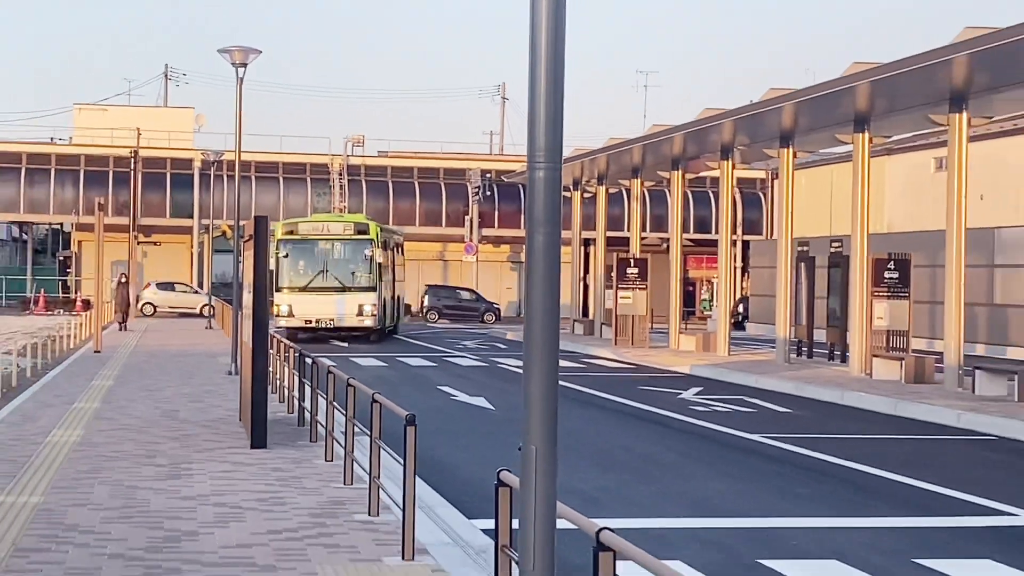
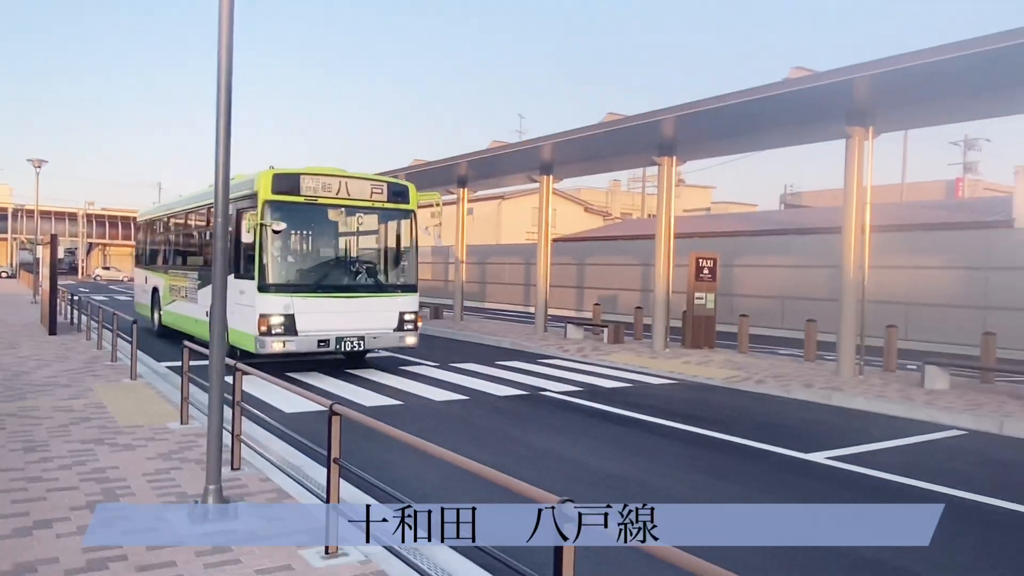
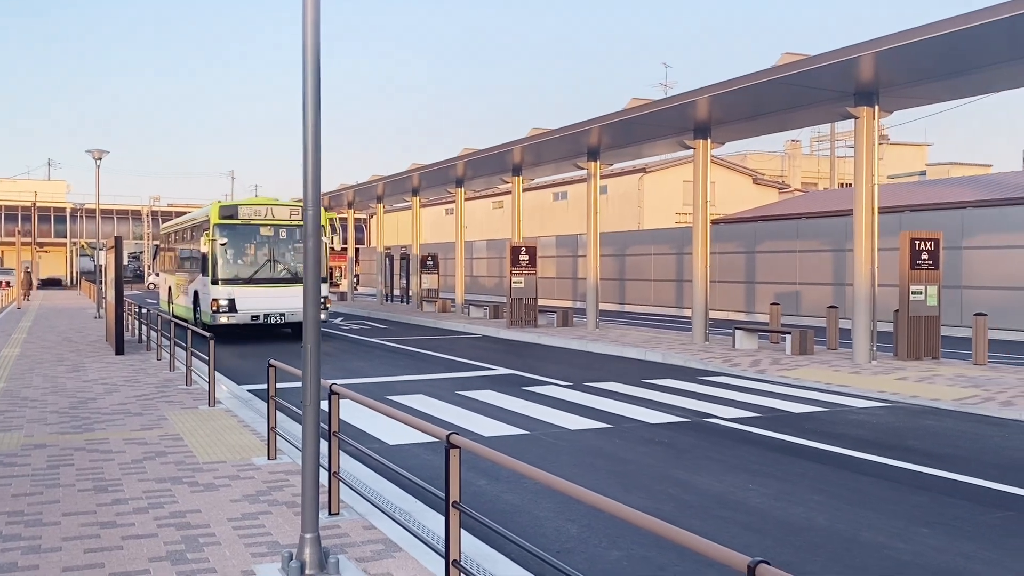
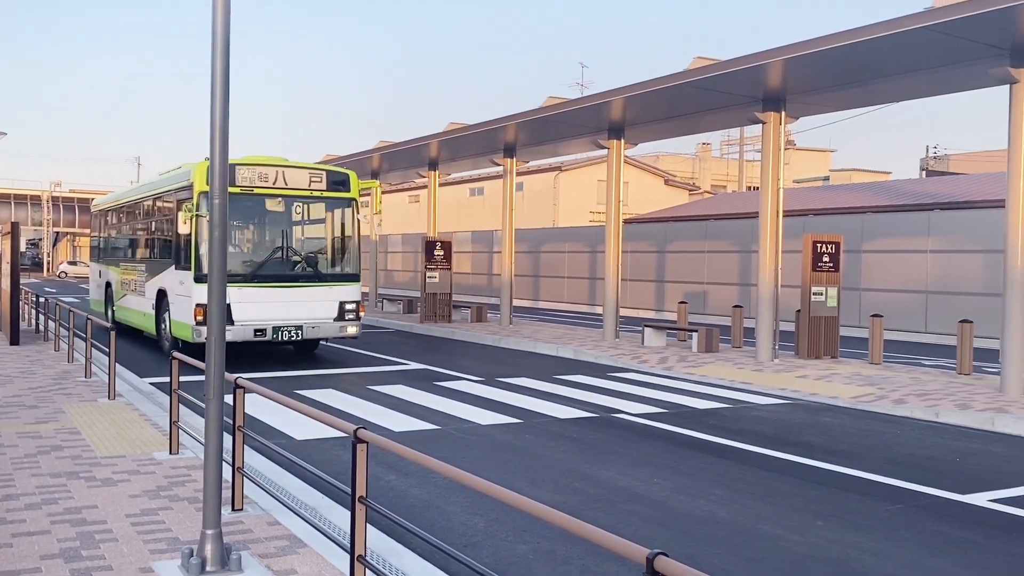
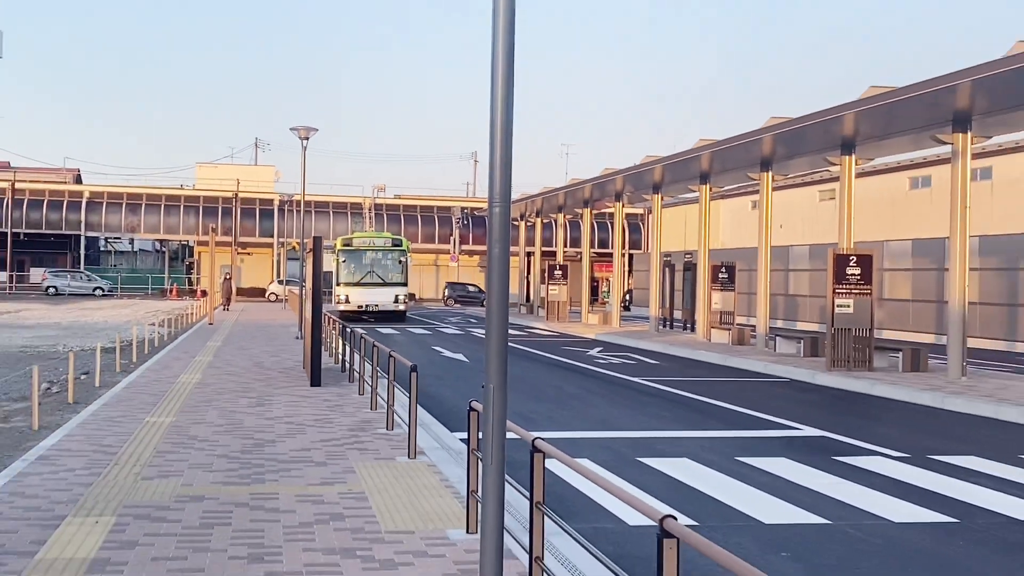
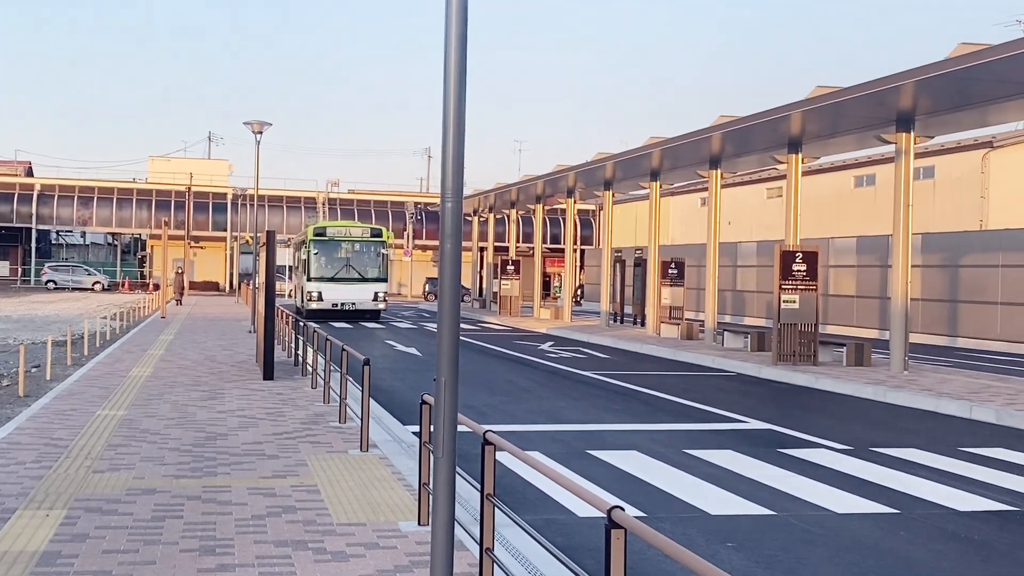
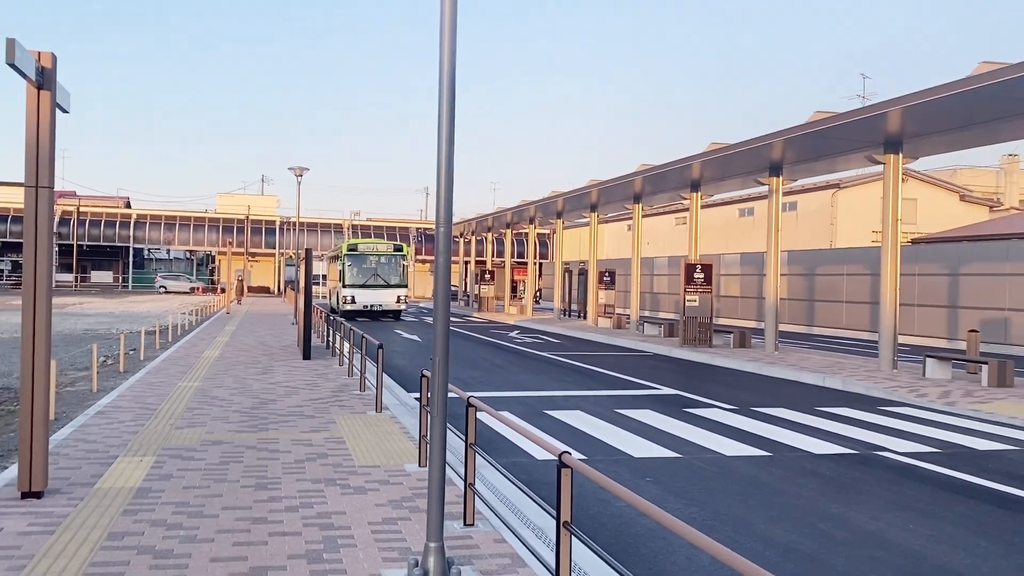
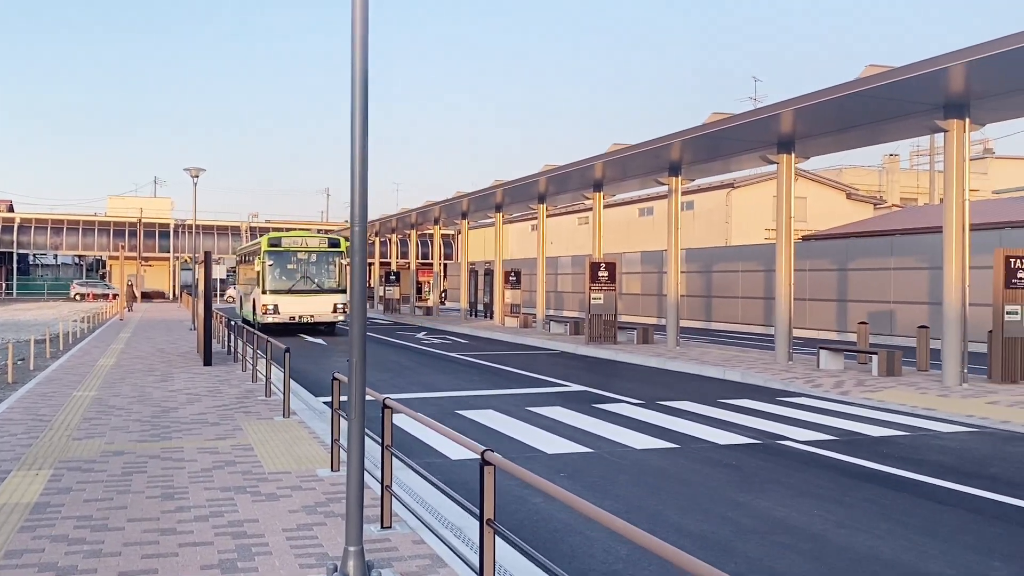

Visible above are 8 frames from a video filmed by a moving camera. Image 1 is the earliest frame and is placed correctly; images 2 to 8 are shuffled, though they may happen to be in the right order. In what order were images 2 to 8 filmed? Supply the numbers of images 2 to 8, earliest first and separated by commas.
5, 6, 7, 8, 3, 4, 2
